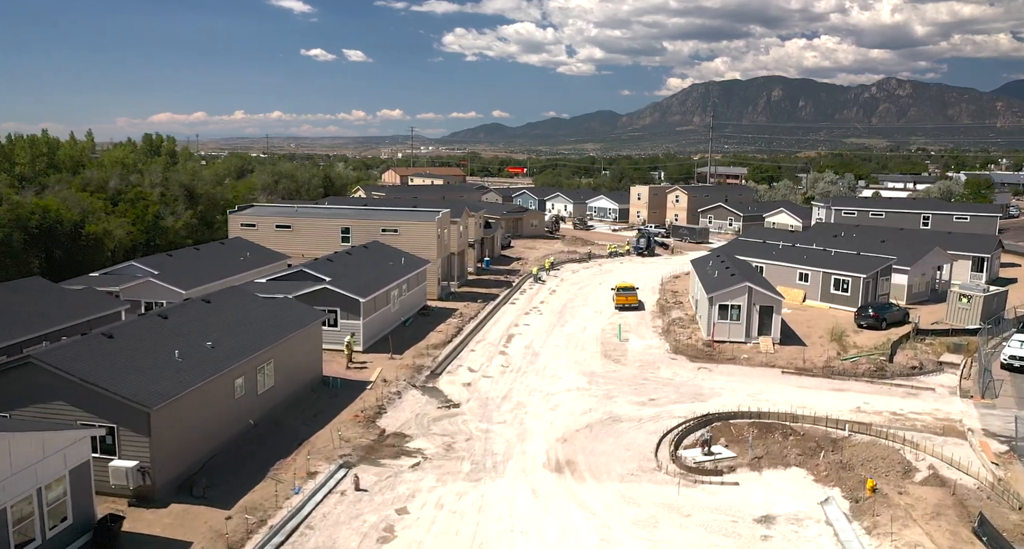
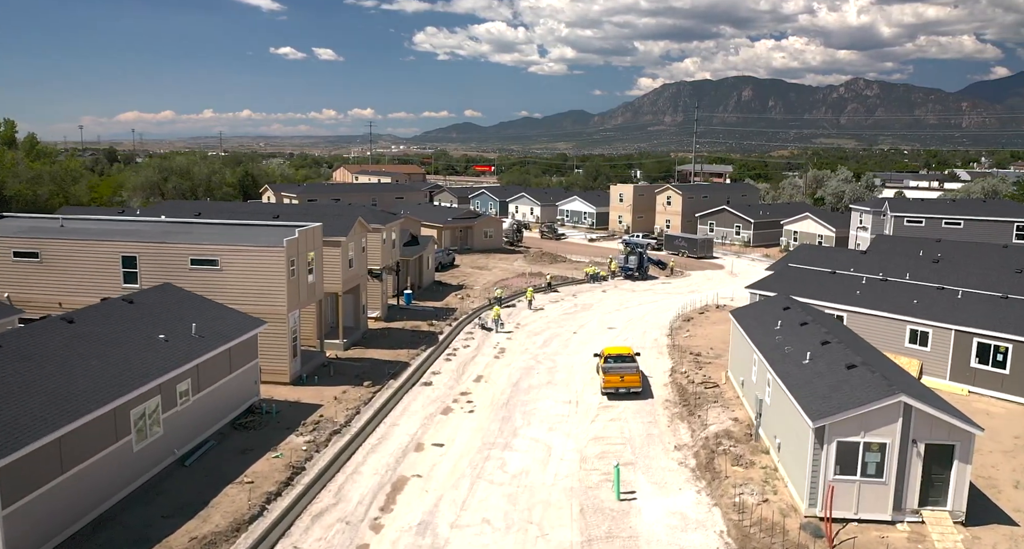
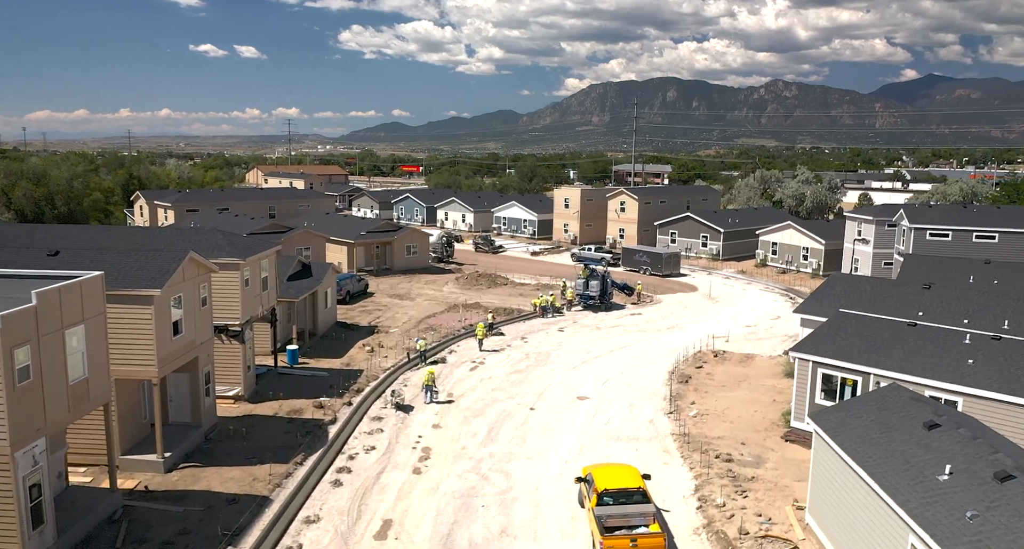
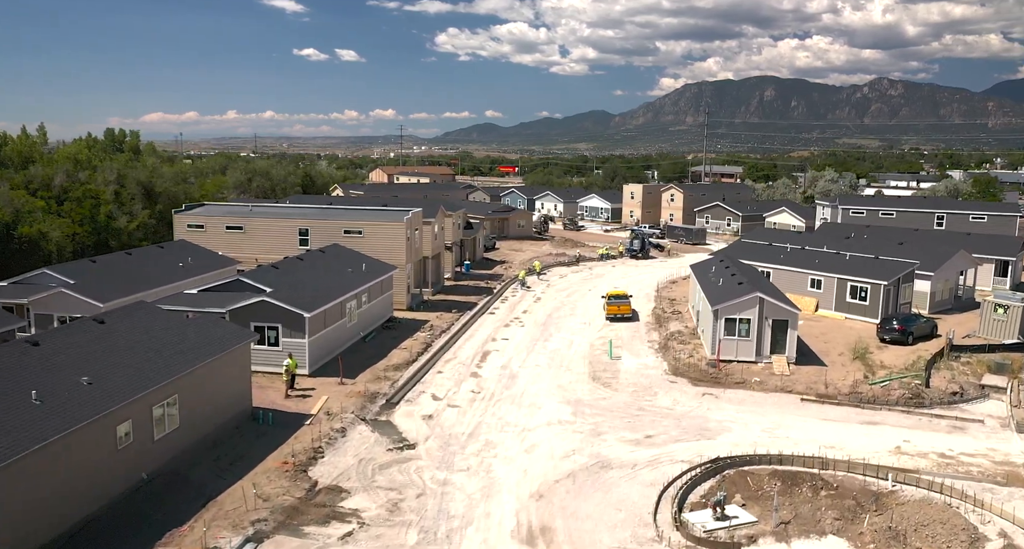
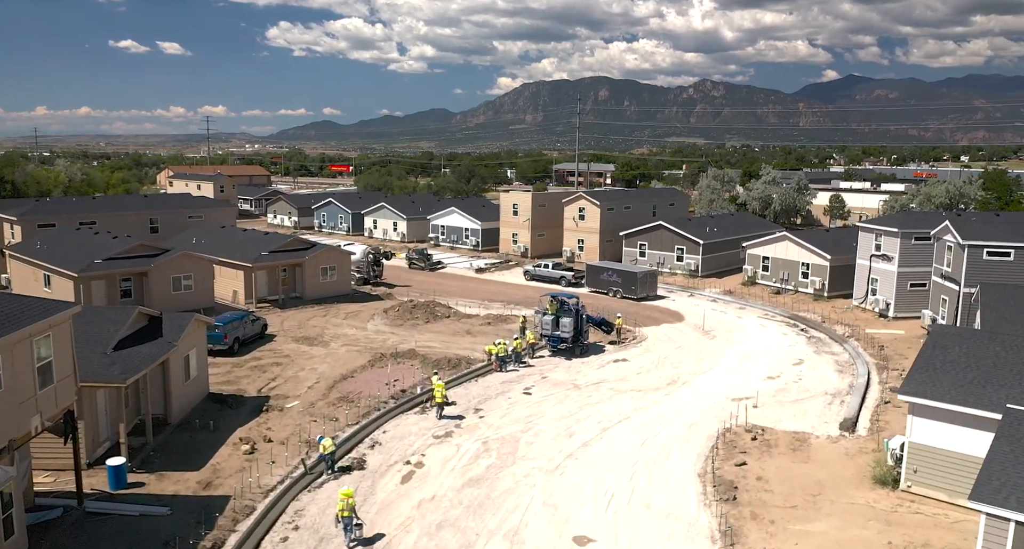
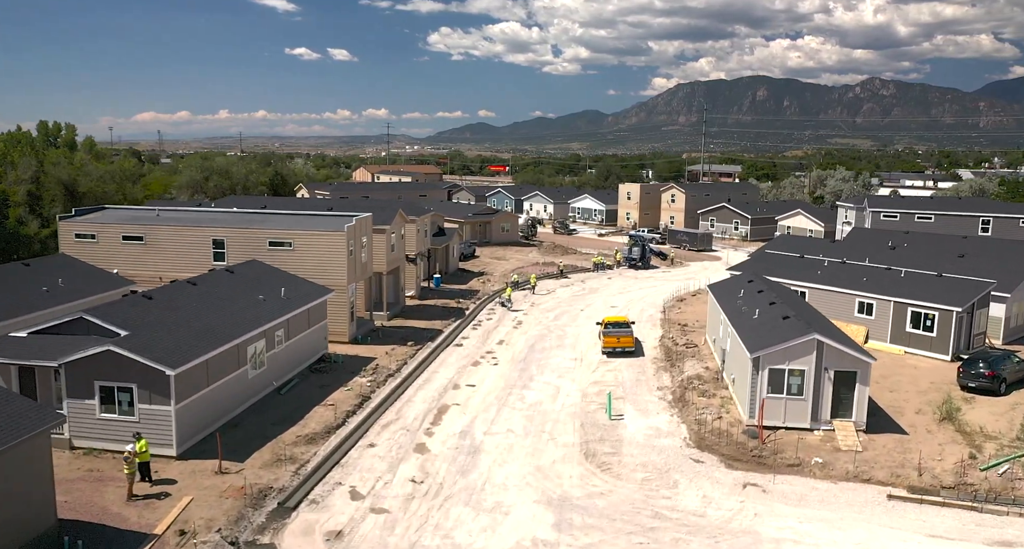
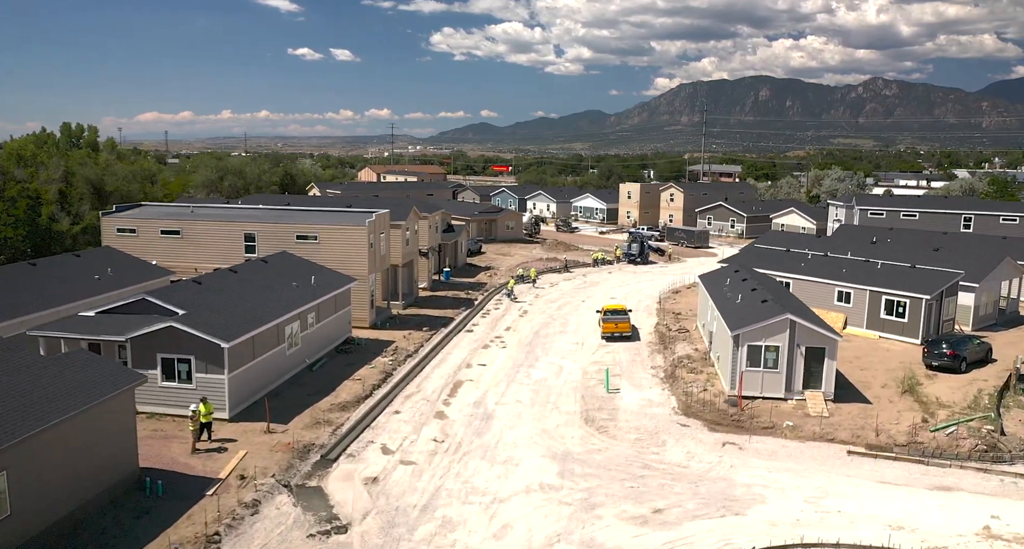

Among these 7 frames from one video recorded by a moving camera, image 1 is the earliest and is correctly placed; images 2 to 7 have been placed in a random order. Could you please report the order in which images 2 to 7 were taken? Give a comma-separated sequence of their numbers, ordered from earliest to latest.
4, 7, 6, 2, 3, 5
